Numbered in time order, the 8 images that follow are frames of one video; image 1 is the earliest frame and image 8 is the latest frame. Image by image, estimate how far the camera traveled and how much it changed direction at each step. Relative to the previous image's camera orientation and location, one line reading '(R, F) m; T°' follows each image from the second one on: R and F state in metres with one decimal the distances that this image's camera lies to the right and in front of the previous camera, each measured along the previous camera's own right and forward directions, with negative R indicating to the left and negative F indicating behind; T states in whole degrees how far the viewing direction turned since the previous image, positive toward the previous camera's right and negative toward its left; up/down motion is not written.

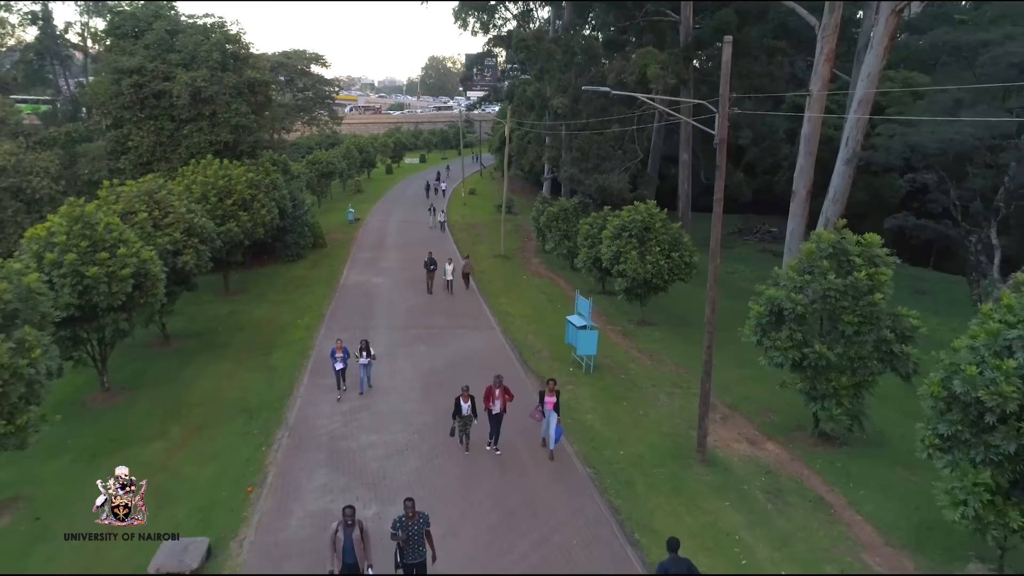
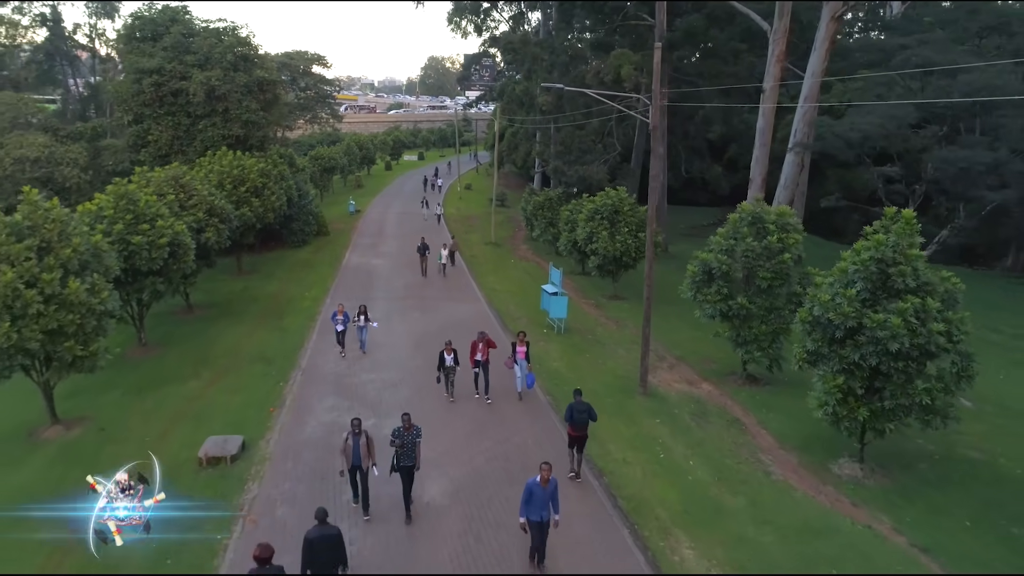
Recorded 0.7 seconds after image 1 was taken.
(+0.4, -2.7) m; 0°
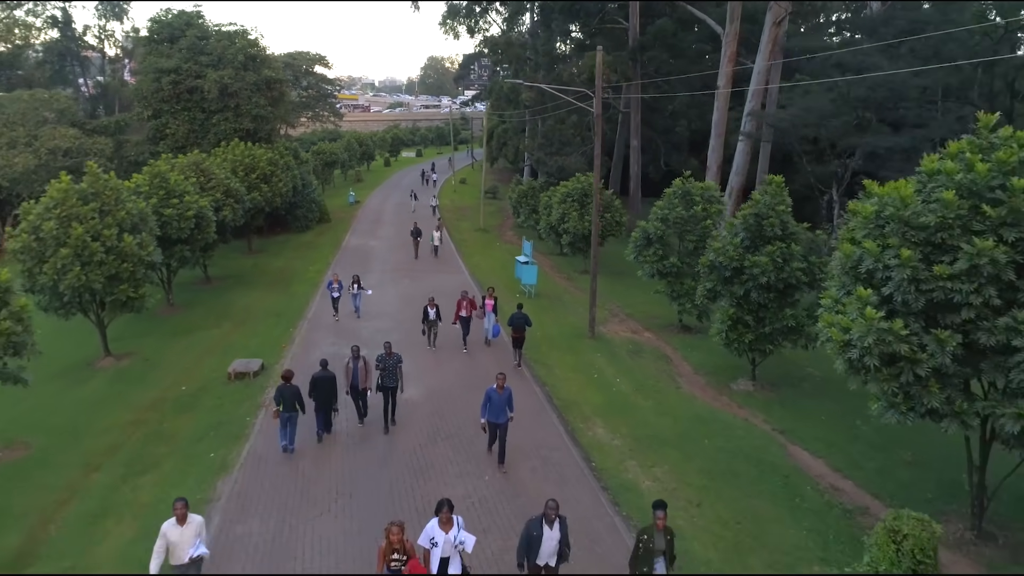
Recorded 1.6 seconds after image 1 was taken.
(+0.7, -3.1) m; 0°
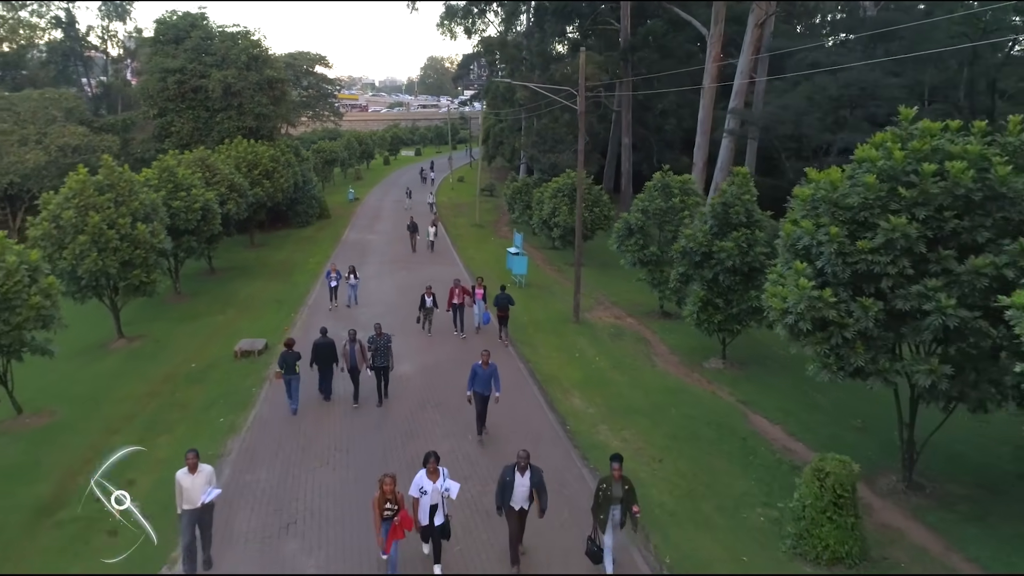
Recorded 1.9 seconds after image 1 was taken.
(+0.3, -1.1) m; 0°
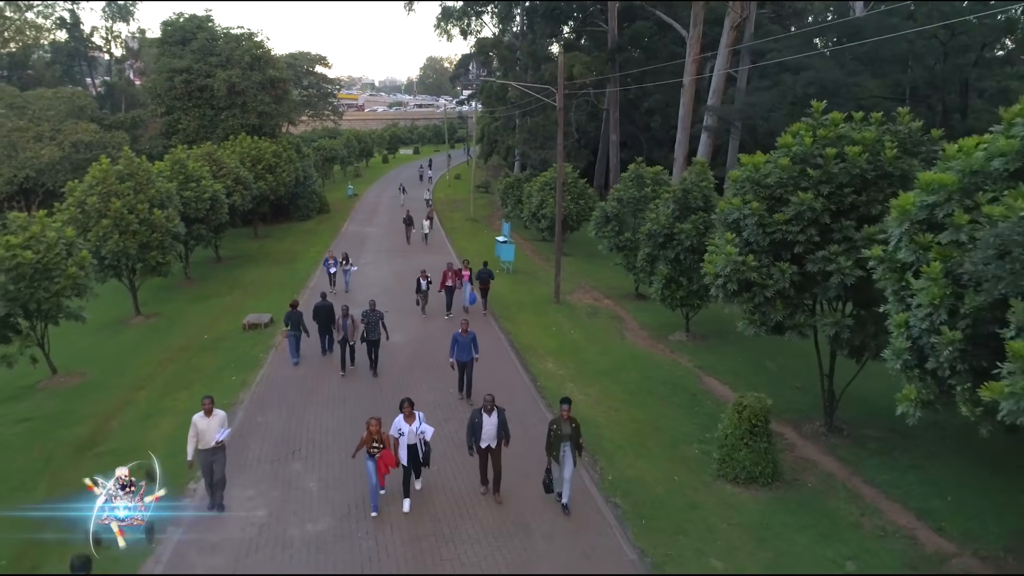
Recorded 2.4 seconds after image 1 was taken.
(+0.4, -1.7) m; 0°
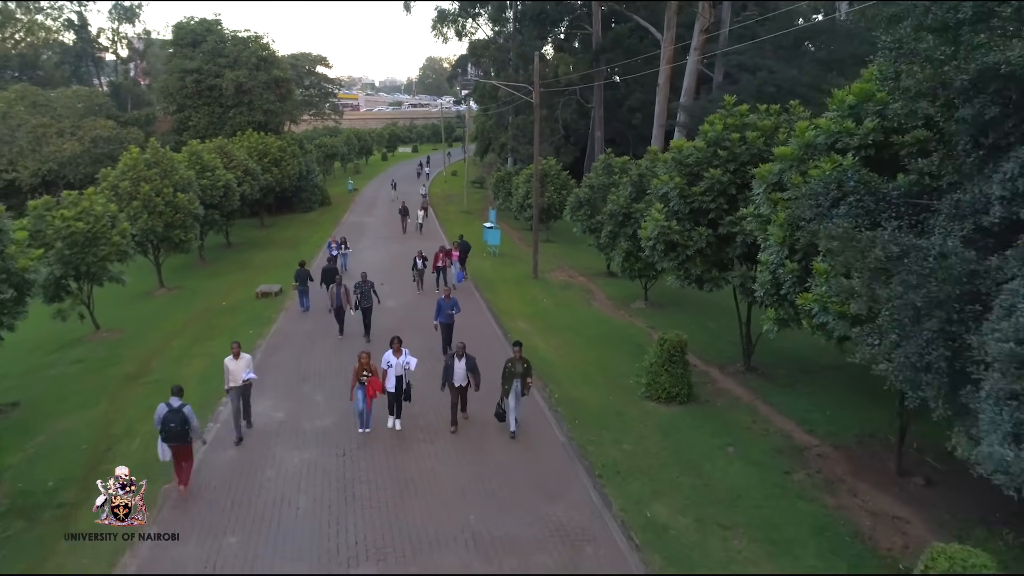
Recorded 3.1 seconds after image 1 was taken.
(+0.5, -2.5) m; 0°
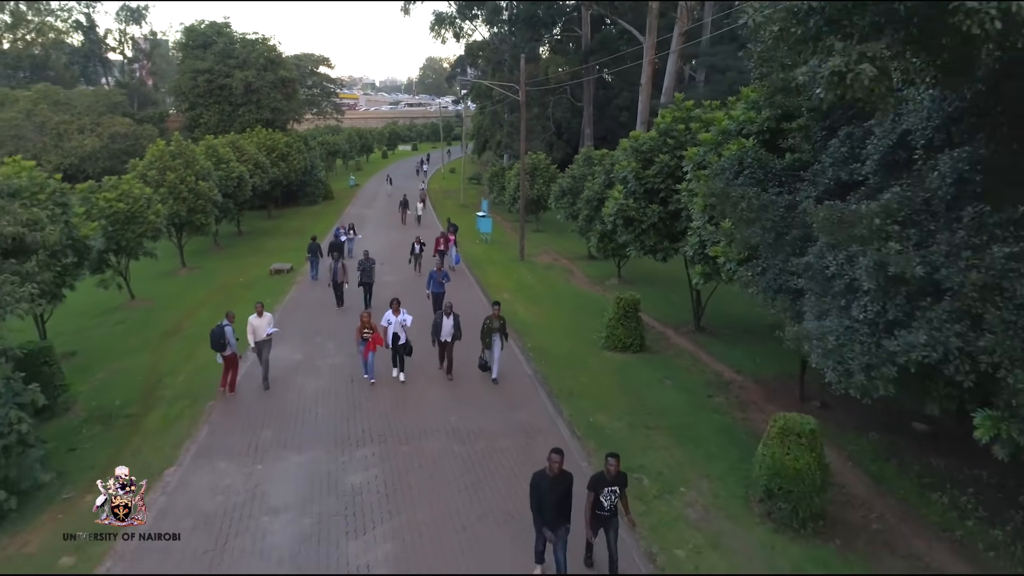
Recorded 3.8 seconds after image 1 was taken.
(+0.4, -2.3) m; 0°
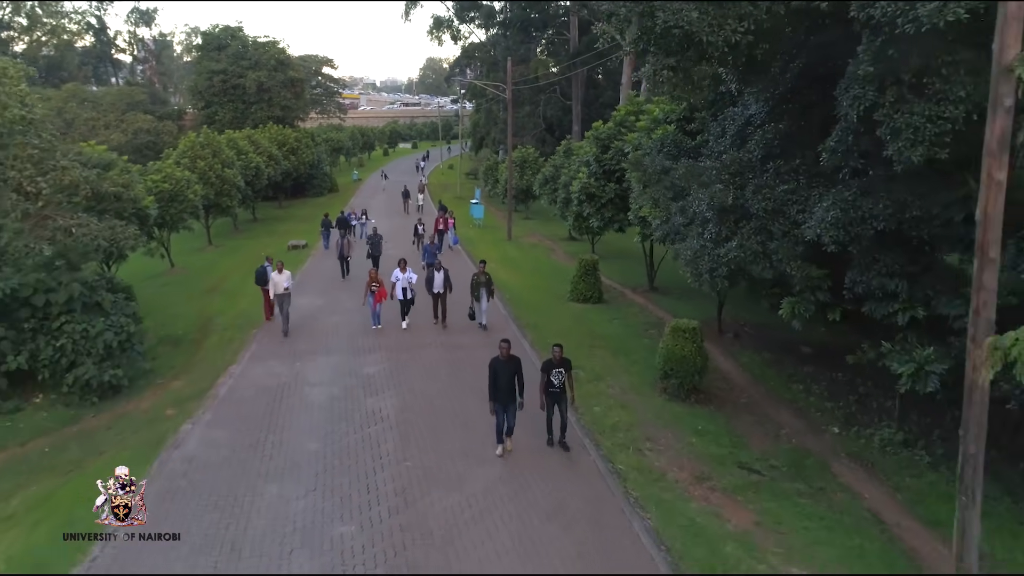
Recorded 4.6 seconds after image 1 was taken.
(+0.4, -3.3) m; 0°
